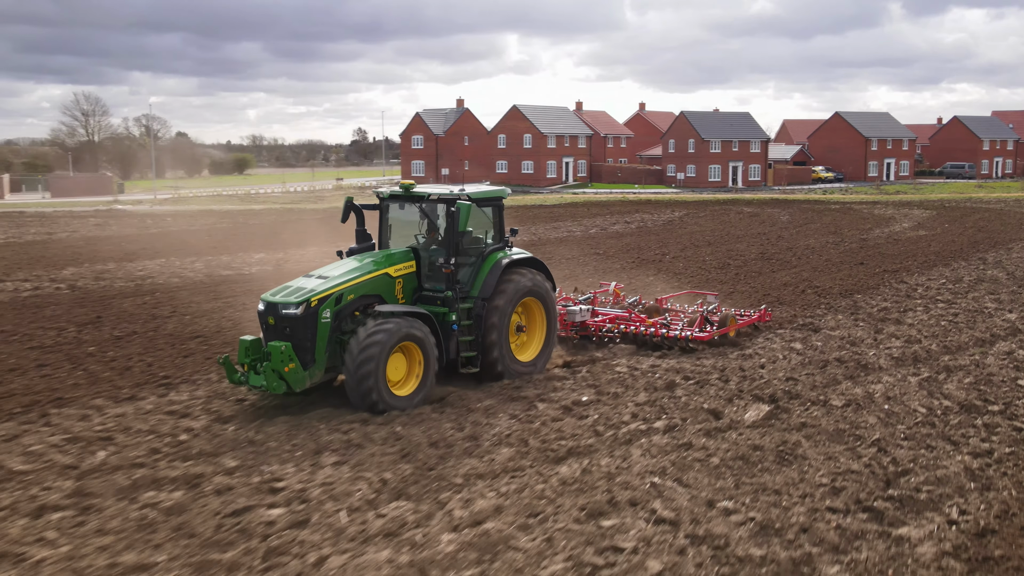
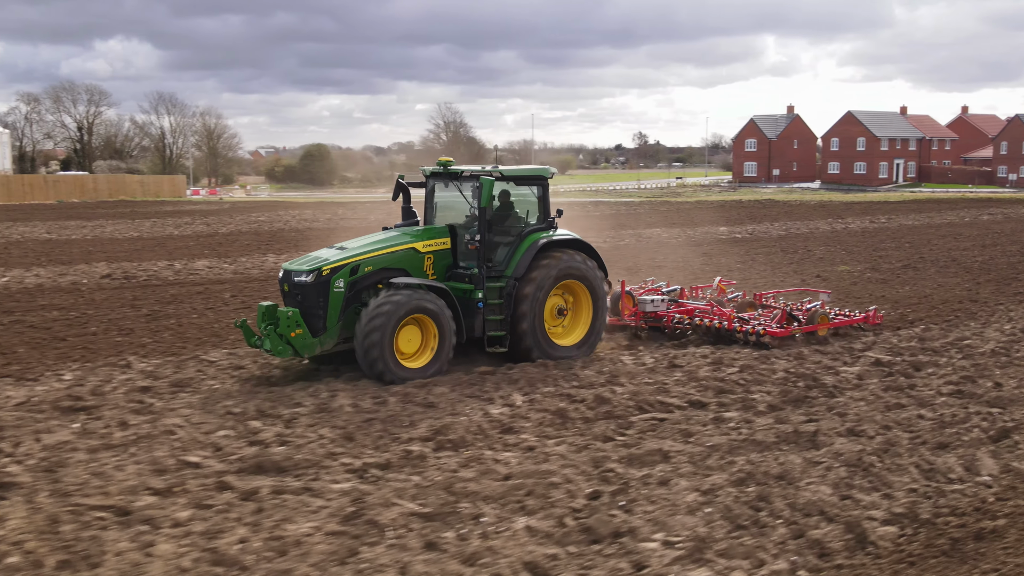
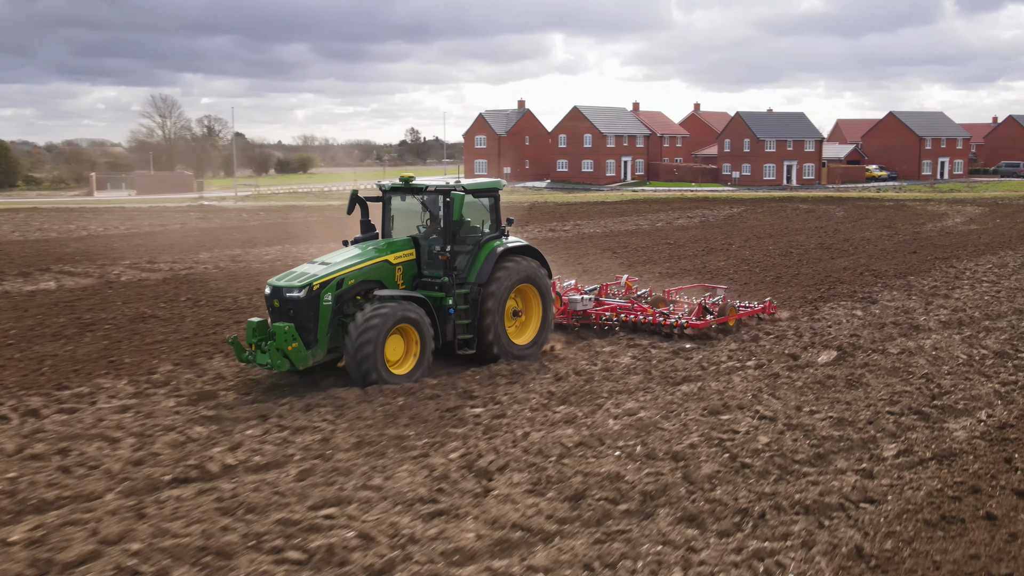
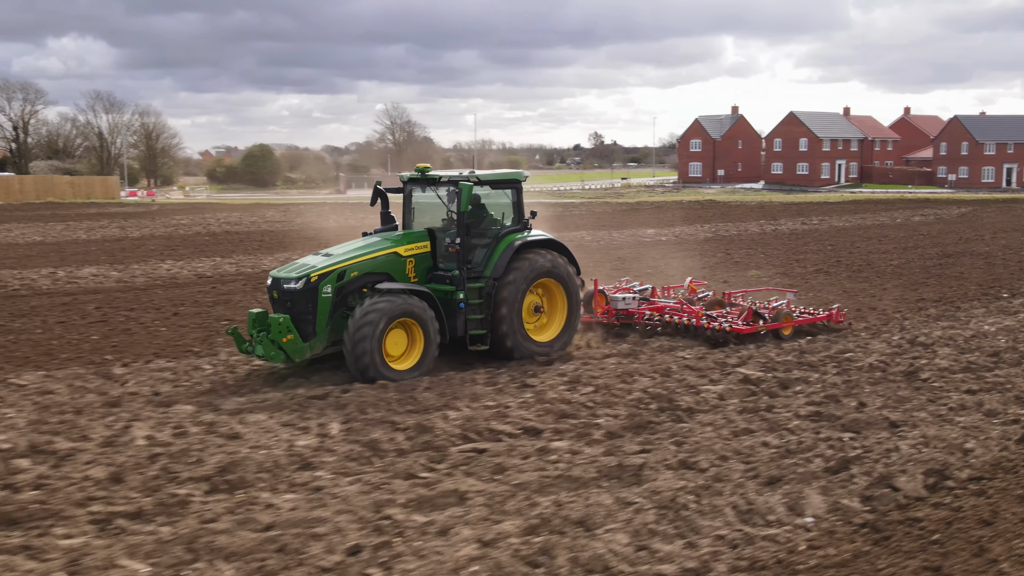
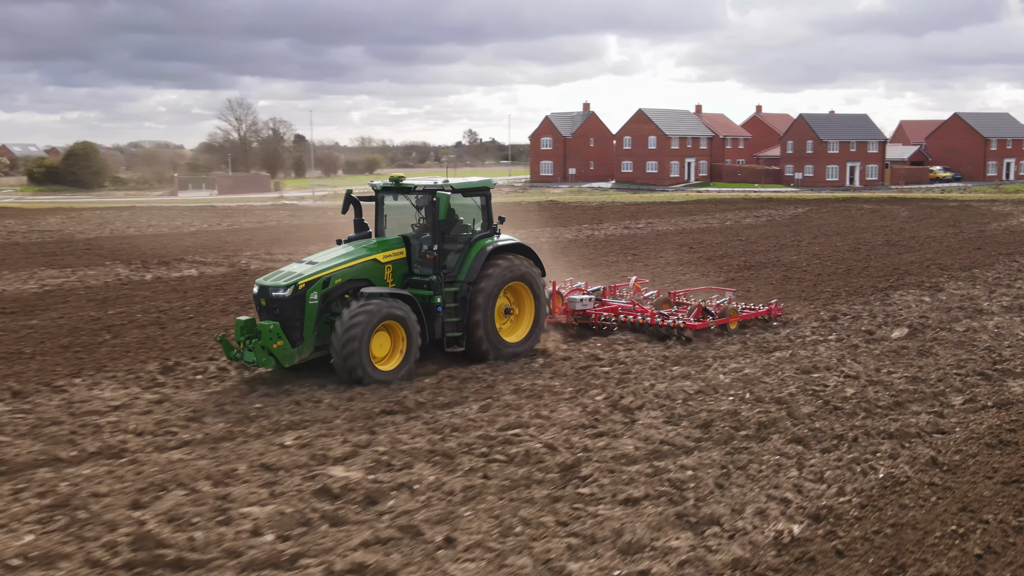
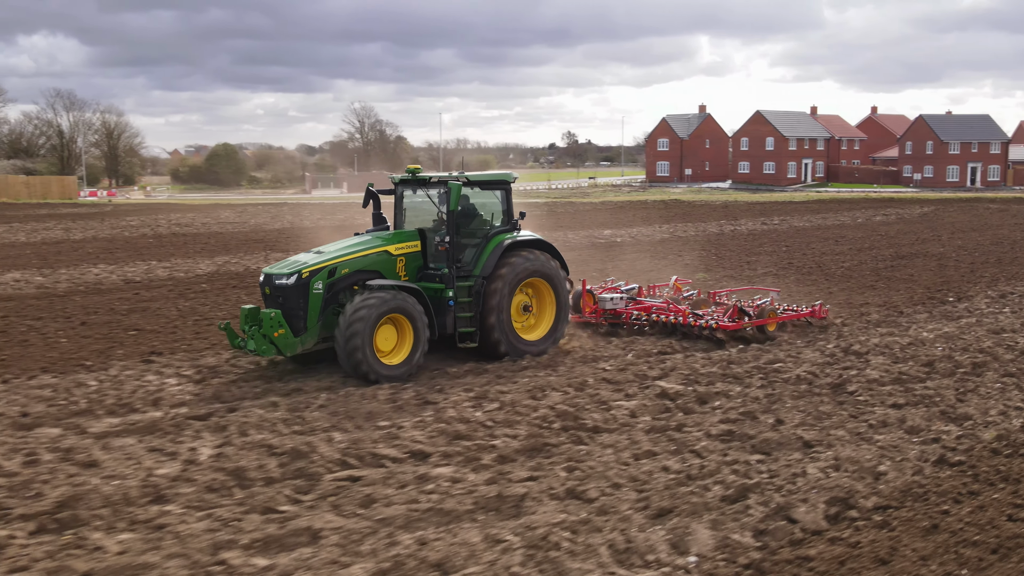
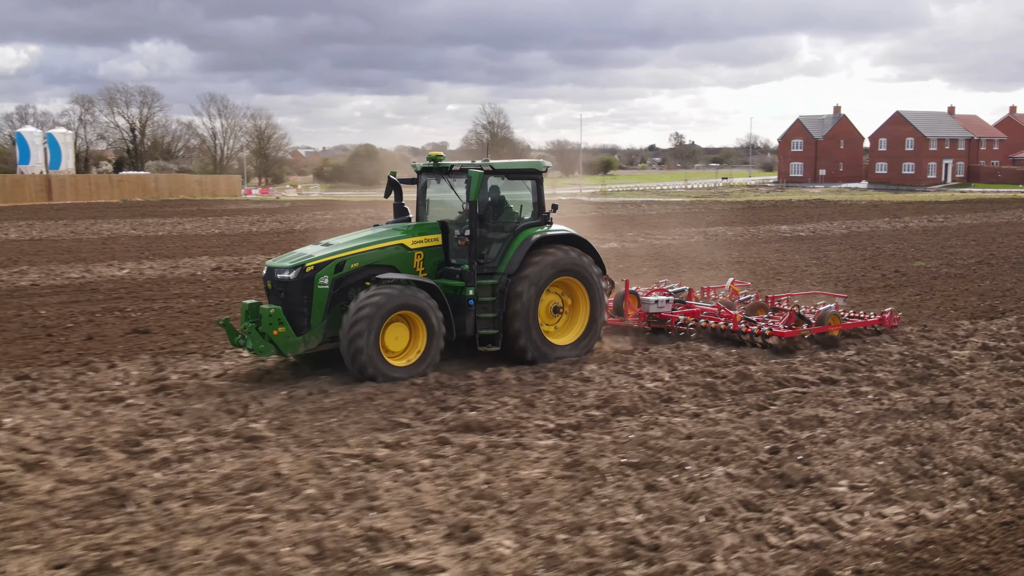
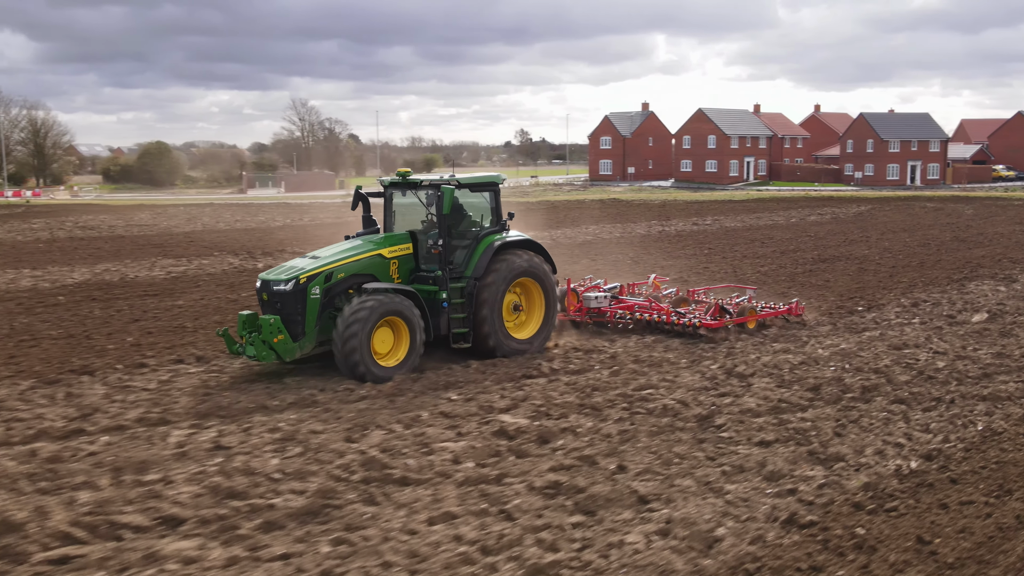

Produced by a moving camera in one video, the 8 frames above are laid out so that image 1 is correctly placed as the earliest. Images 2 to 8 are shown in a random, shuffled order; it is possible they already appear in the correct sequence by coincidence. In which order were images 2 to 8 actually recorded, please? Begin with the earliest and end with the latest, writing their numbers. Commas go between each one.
3, 5, 8, 6, 4, 2, 7
